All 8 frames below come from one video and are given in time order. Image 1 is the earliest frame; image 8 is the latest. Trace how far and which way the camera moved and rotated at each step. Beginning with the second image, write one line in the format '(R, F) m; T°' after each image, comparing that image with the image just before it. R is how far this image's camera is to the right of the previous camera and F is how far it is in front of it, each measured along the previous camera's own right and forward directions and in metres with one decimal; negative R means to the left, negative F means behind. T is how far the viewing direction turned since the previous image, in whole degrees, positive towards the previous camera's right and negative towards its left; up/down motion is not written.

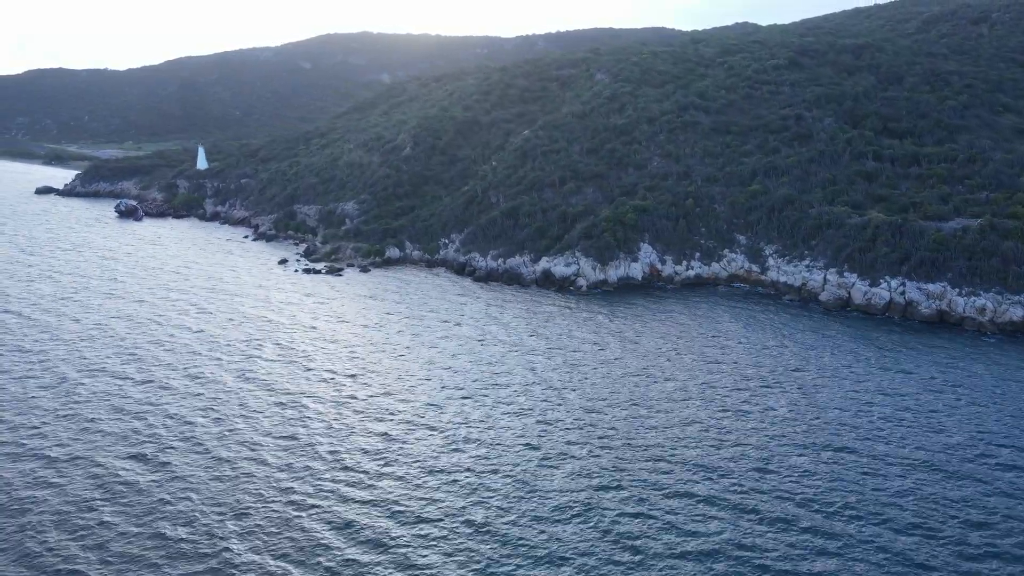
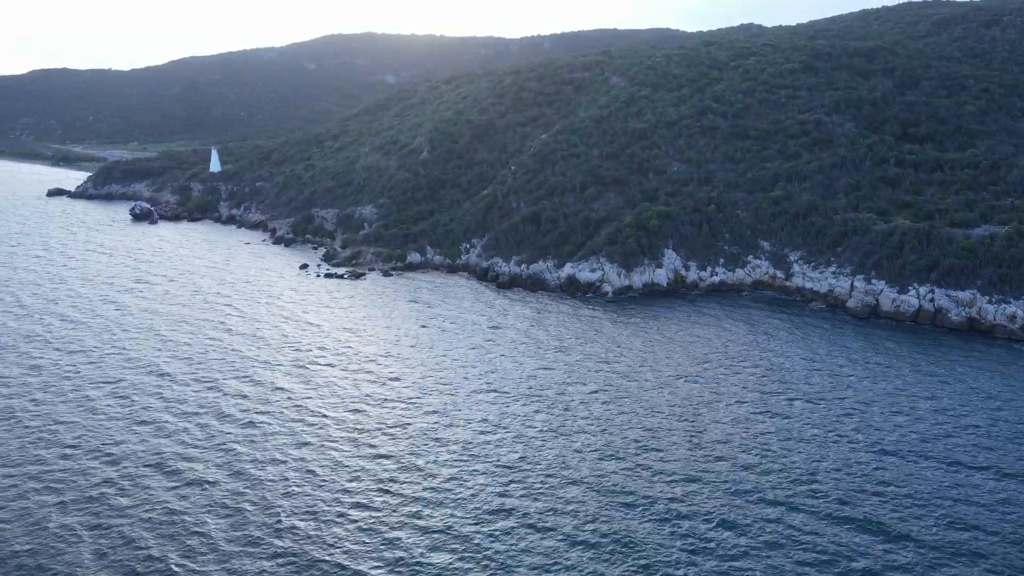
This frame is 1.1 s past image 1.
(-1.3, -0.2) m; 0°
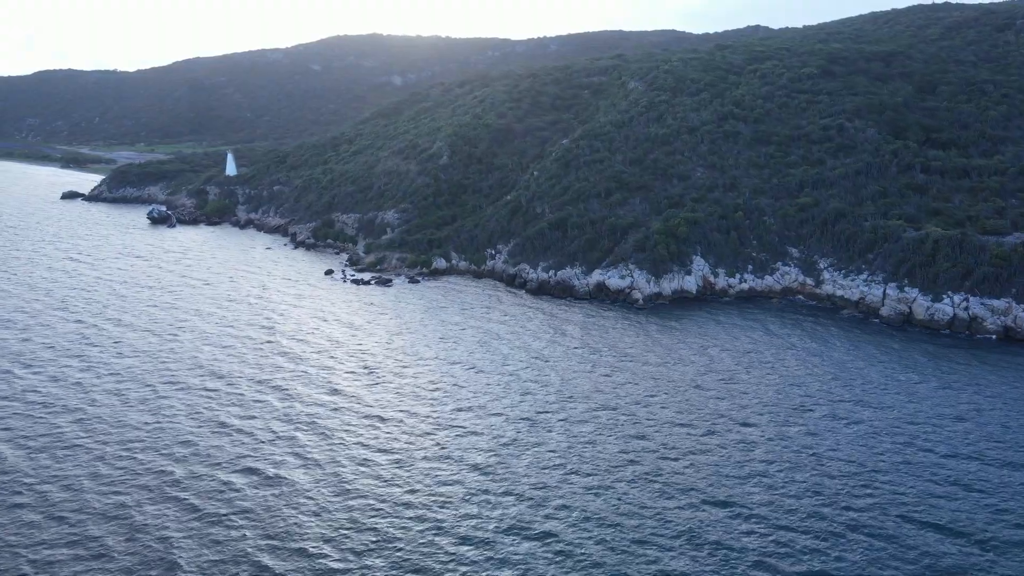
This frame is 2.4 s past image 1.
(-1.5, -0.1) m; 0°
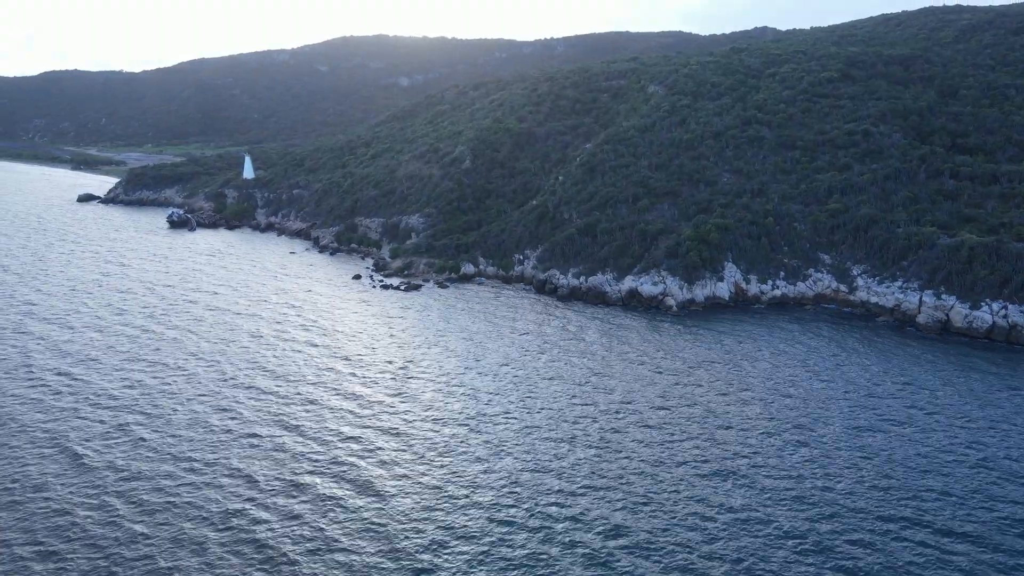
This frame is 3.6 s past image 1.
(-1.6, -0.2) m; 0°
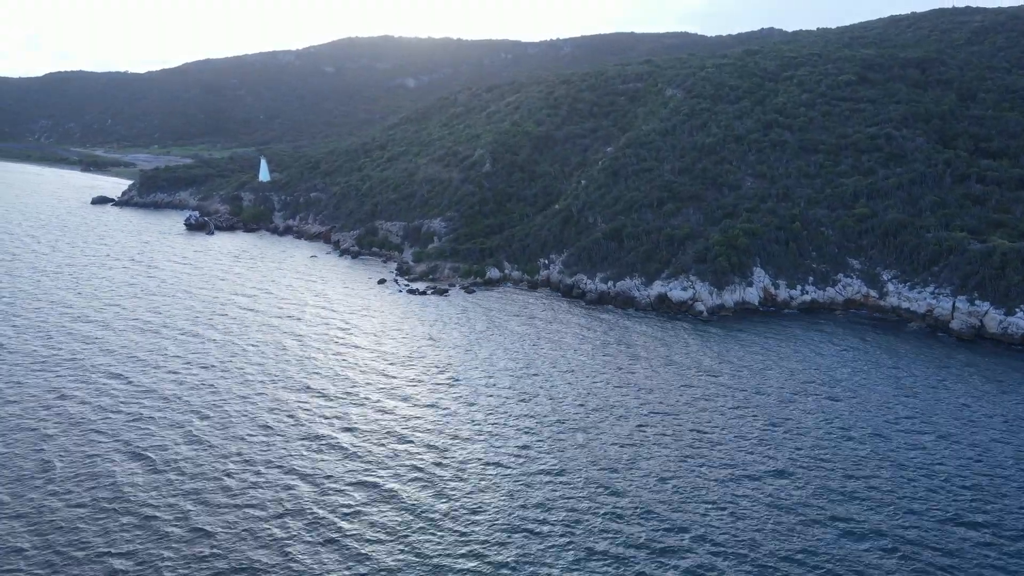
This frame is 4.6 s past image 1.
(-1.5, -0.1) m; 0°
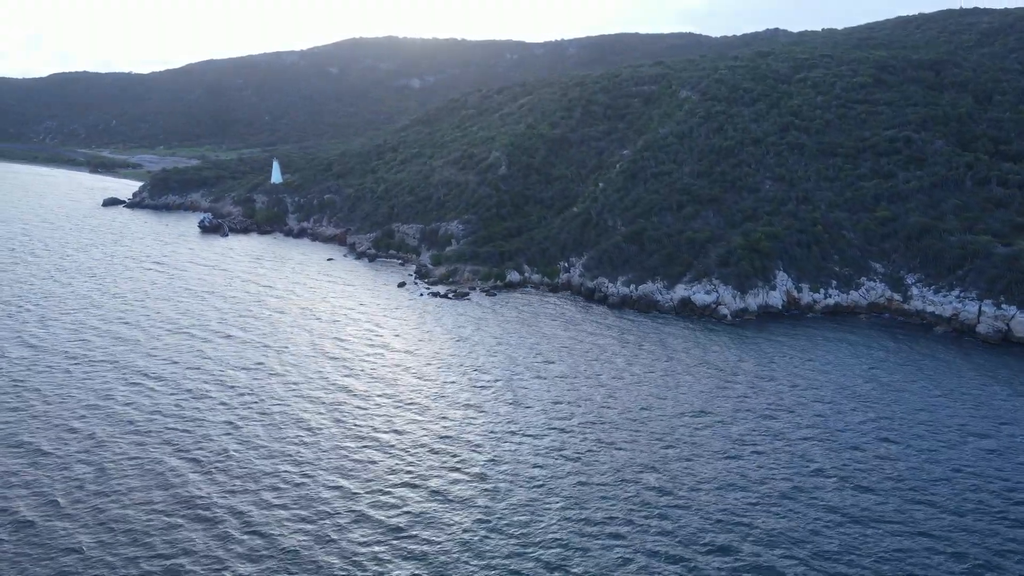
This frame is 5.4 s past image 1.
(-1.1, -0.1) m; 0°
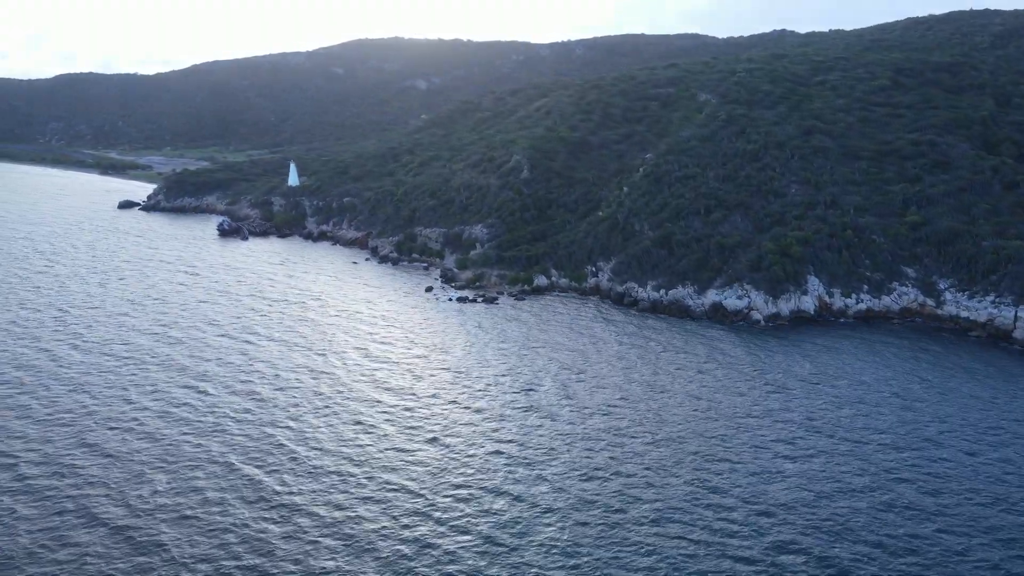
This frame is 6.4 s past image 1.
(-1.6, -0.2) m; 0°
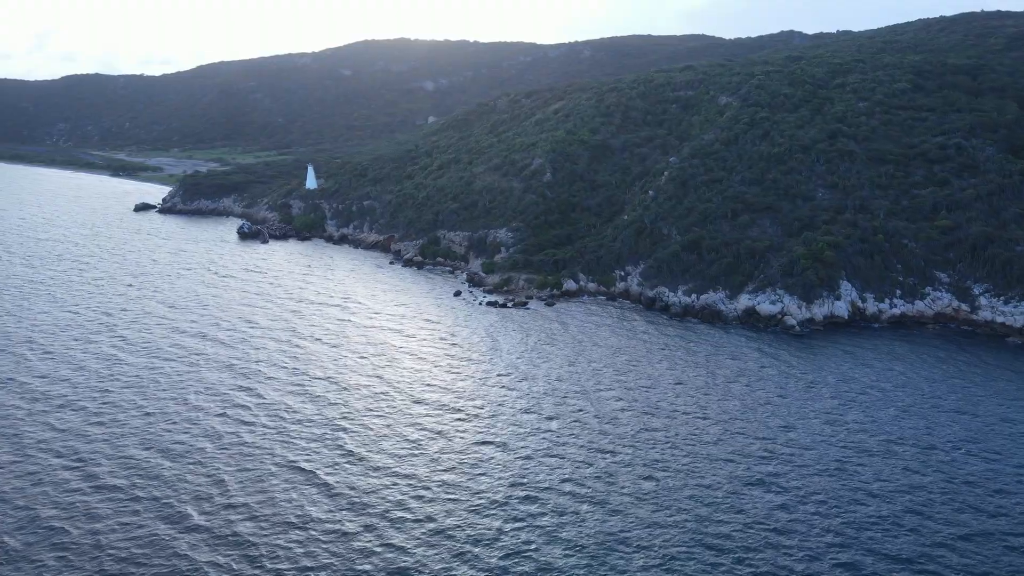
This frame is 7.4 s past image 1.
(-1.7, -0.2) m; 0°
